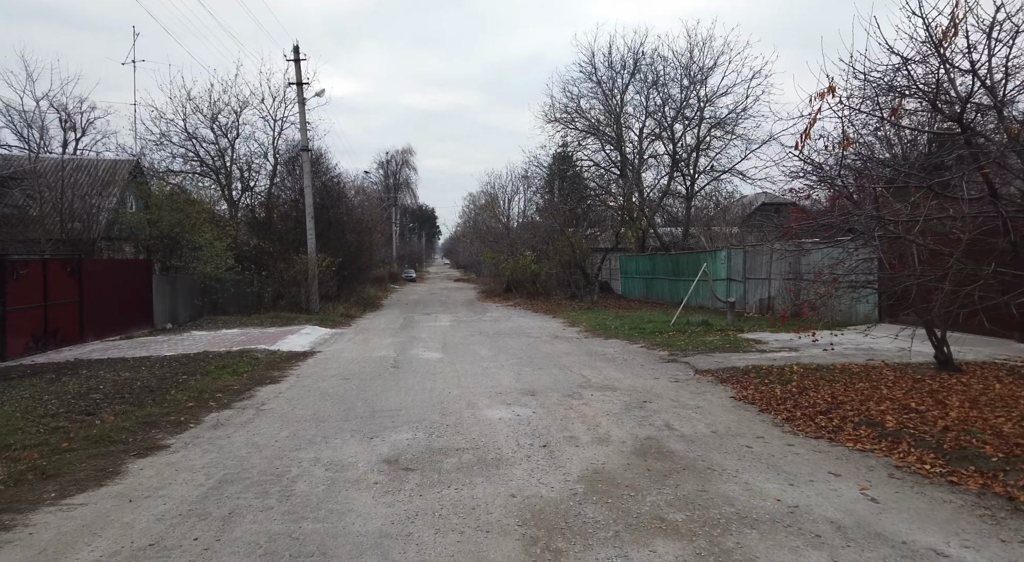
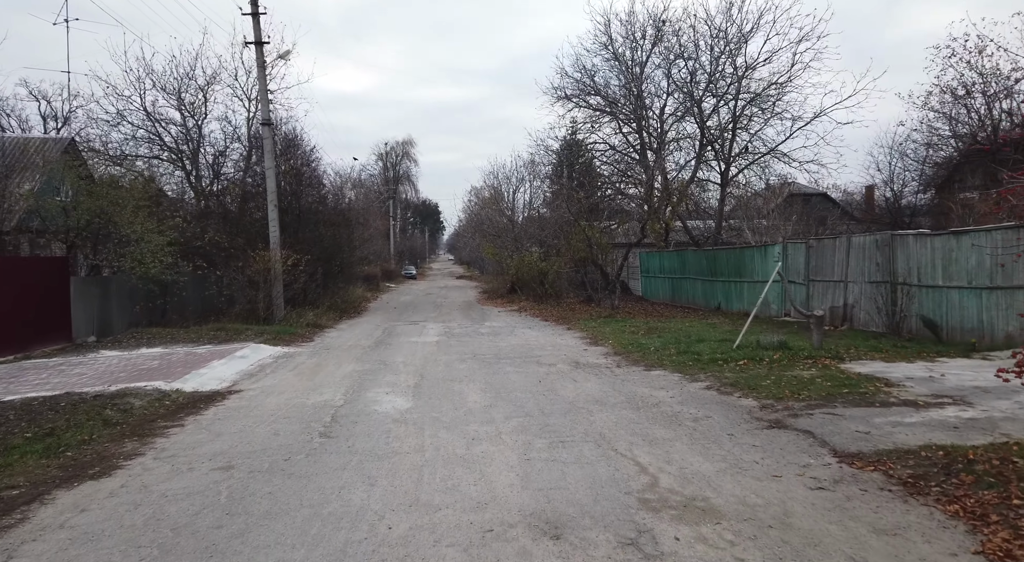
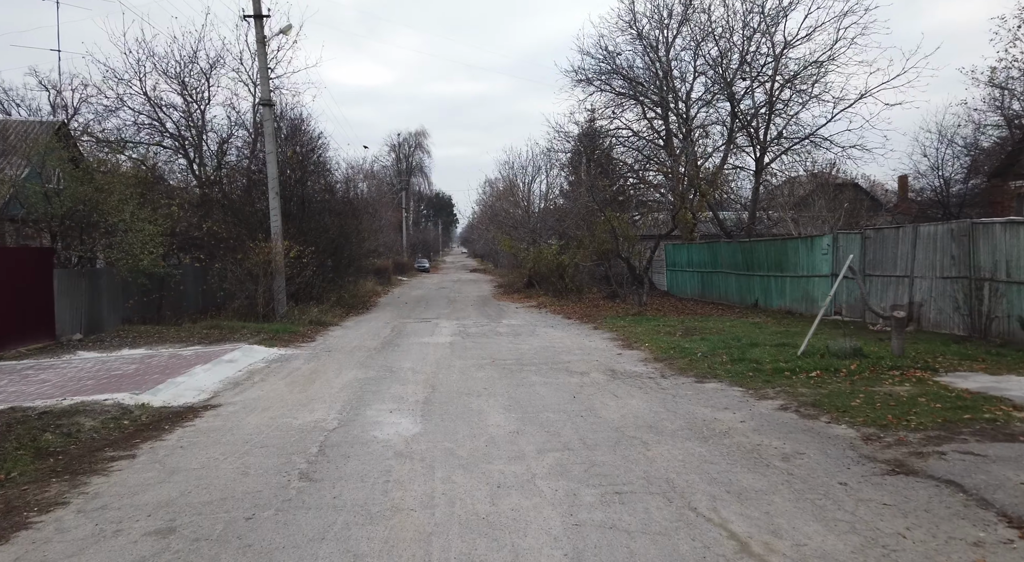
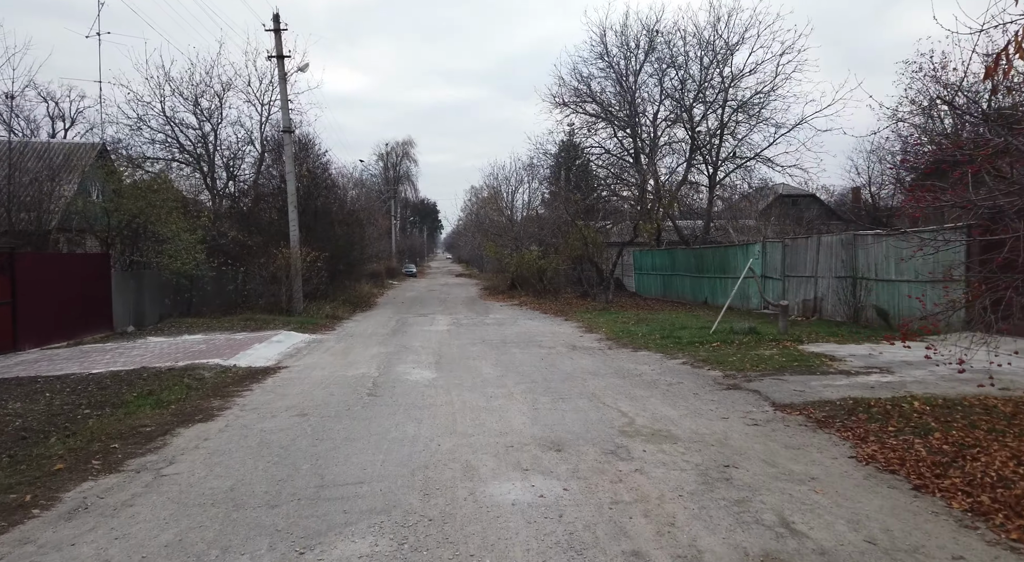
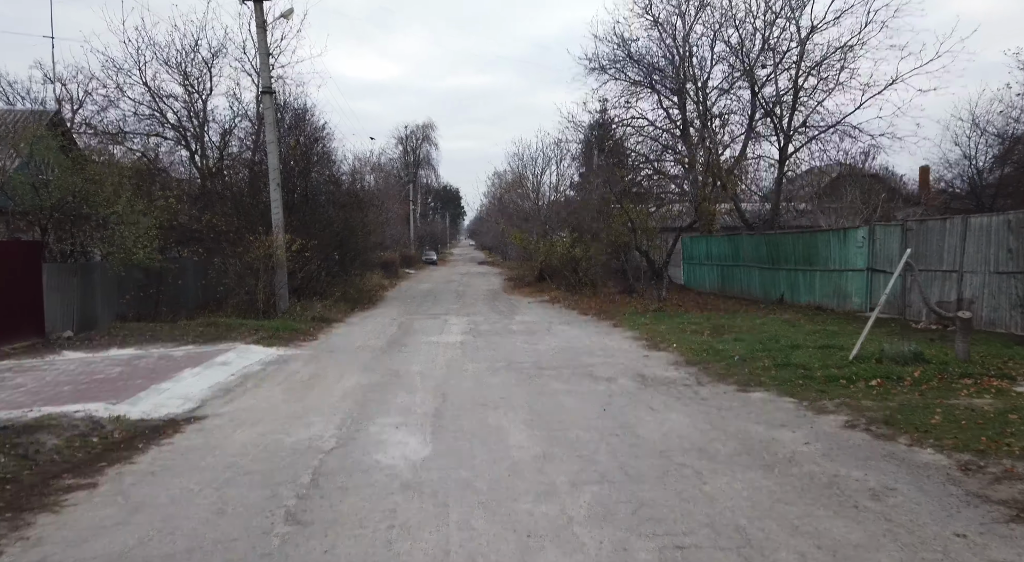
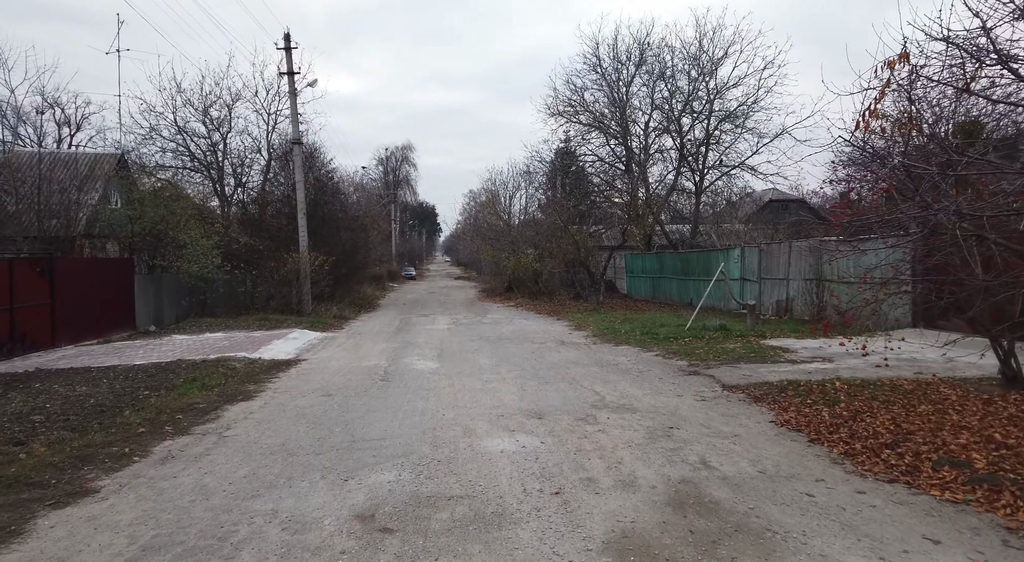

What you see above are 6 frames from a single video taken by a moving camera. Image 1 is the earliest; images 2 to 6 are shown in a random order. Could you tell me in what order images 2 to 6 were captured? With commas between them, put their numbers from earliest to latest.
6, 4, 2, 3, 5
